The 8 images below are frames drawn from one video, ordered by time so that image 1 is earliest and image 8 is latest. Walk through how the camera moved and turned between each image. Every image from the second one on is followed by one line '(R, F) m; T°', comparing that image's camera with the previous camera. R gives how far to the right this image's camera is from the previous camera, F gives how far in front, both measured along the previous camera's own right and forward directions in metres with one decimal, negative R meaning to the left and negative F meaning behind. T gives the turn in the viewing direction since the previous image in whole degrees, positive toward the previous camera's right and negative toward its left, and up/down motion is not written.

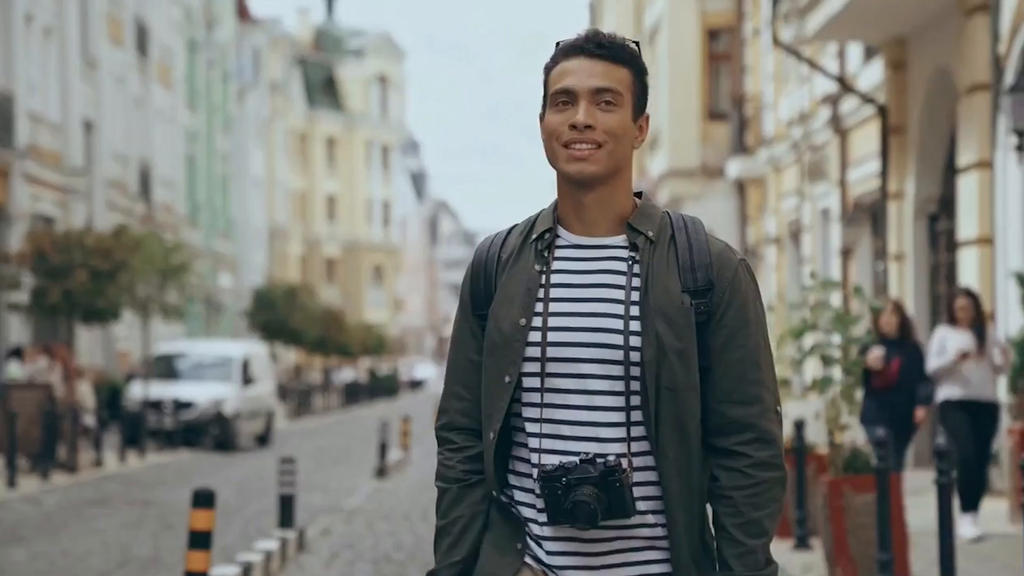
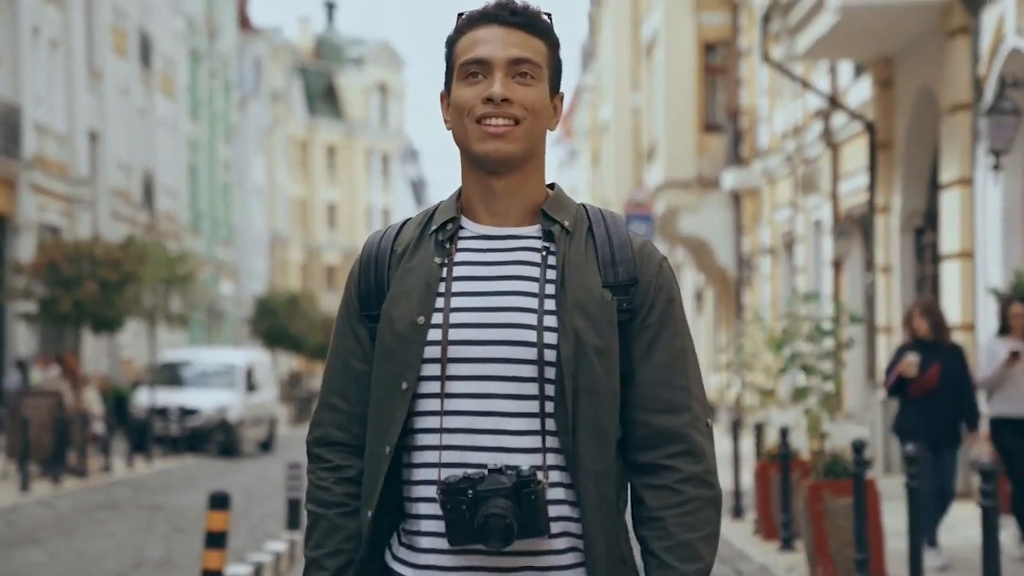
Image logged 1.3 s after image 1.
(0.0, -0.6) m; 0°
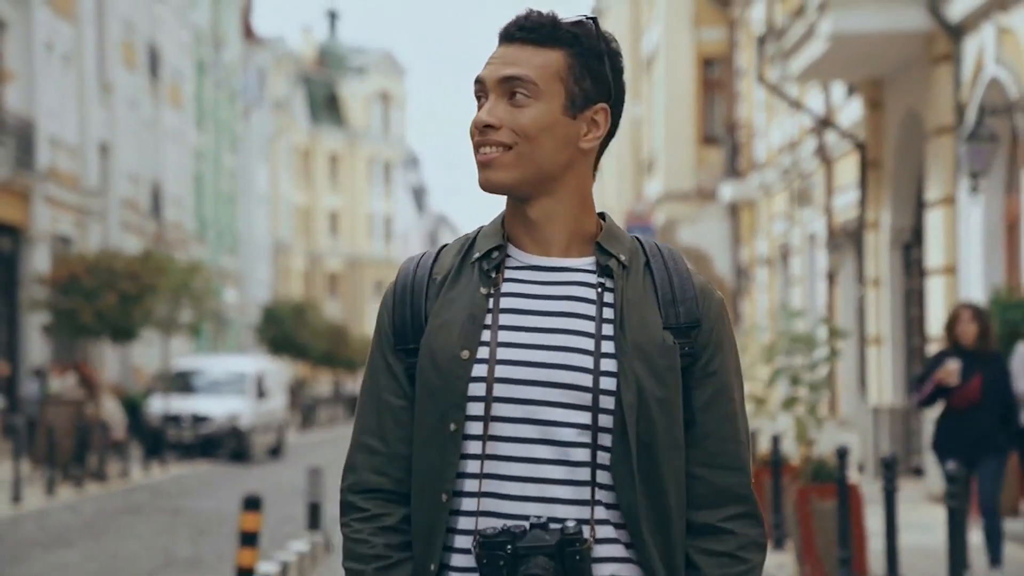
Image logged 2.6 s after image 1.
(-0.1, -0.9) m; 0°
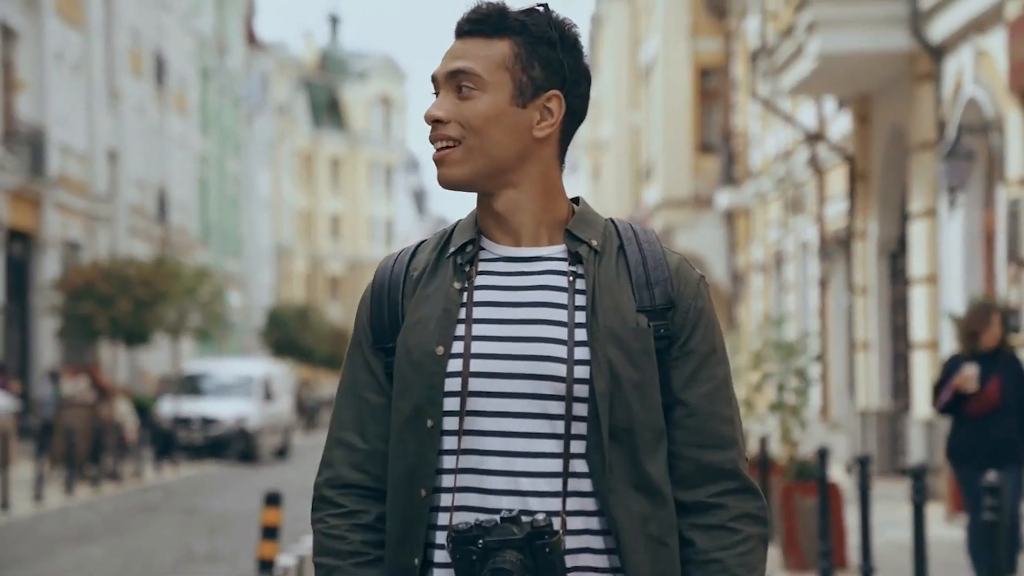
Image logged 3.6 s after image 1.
(0.0, -0.9) m; 0°
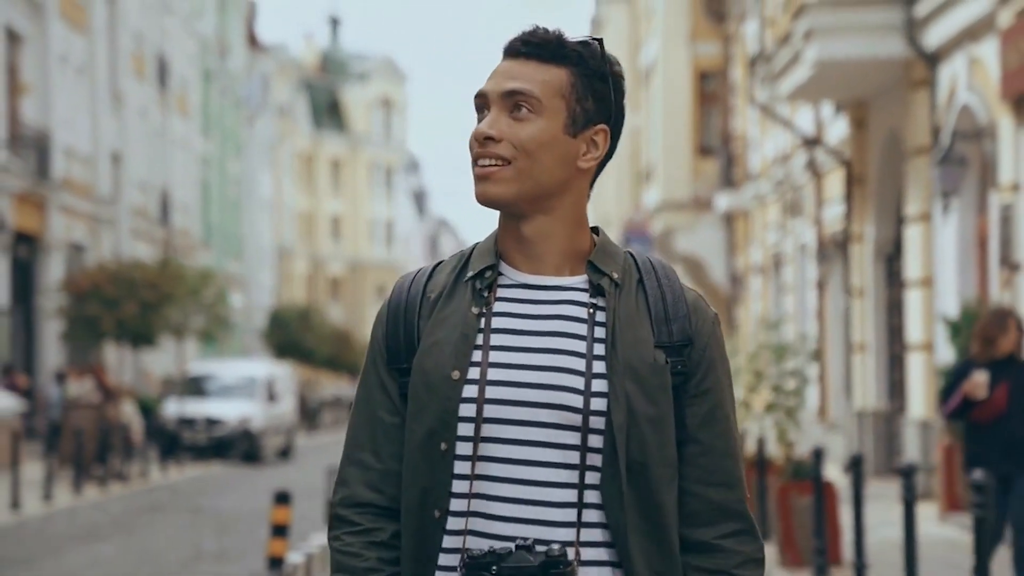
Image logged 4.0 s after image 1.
(0.0, -0.3) m; 0°
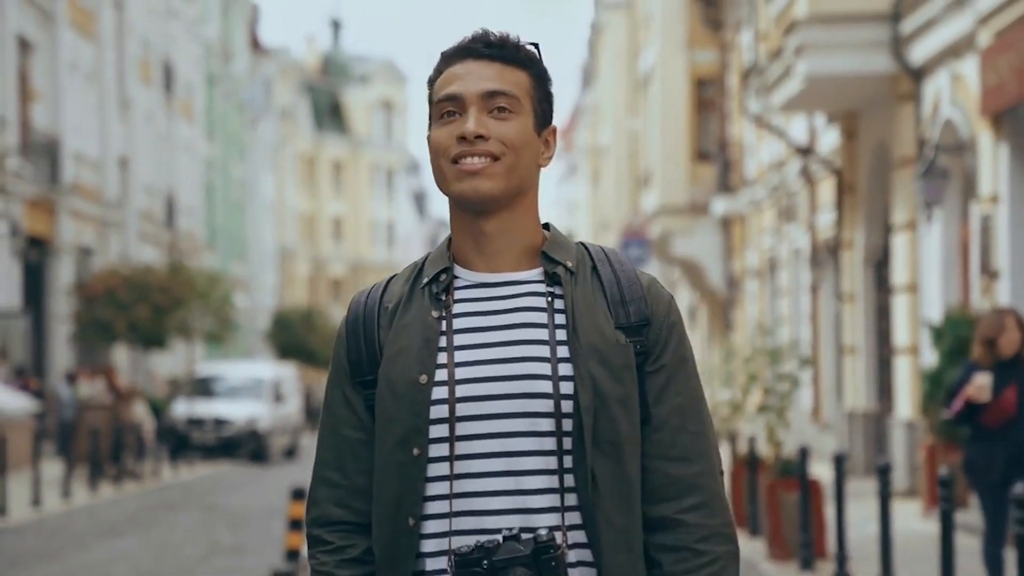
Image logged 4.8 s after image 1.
(0.0, -0.8) m; 0°
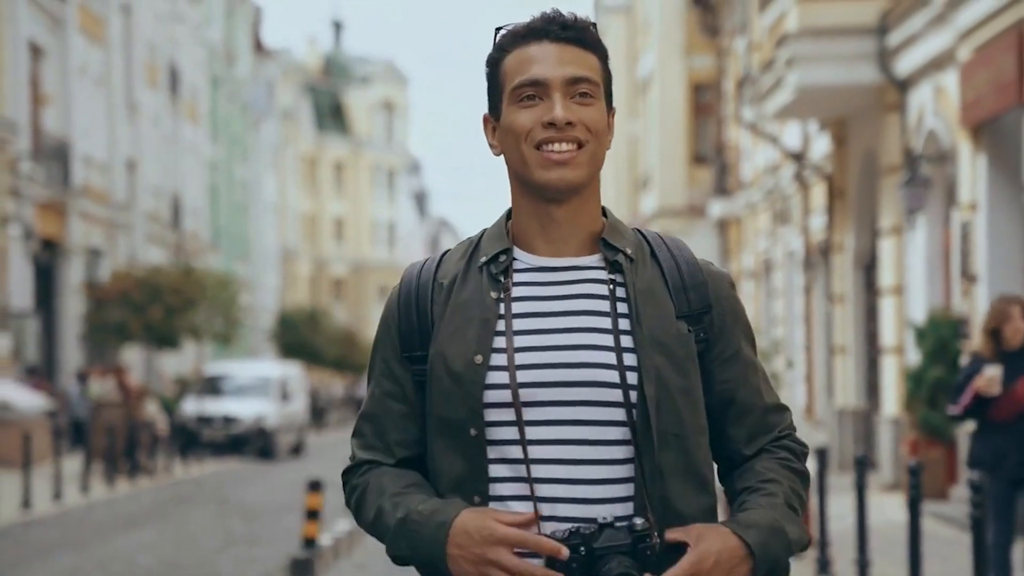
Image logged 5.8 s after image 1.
(0.0, -0.9) m; 0°
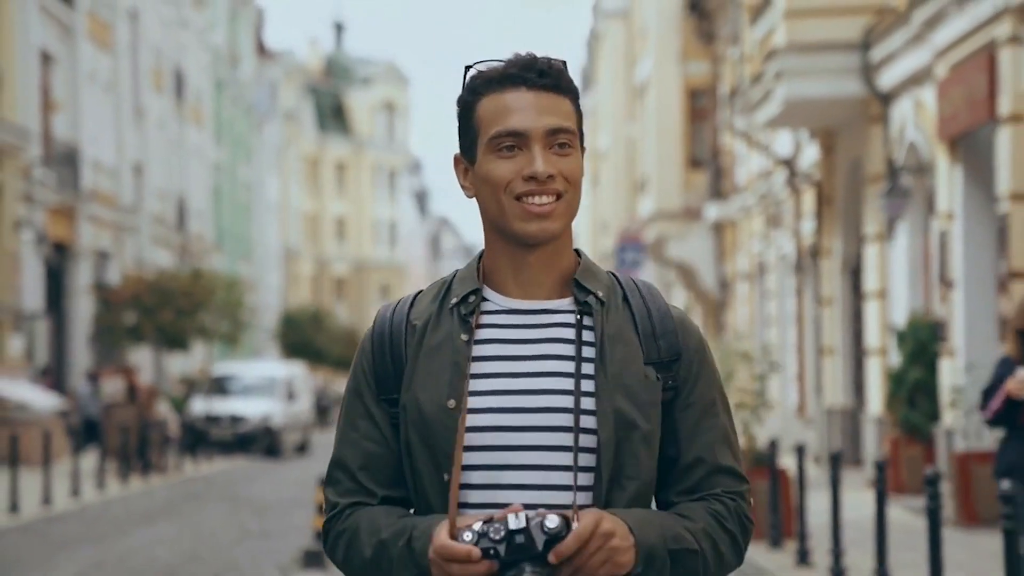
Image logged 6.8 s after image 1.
(0.0, -0.9) m; 0°
